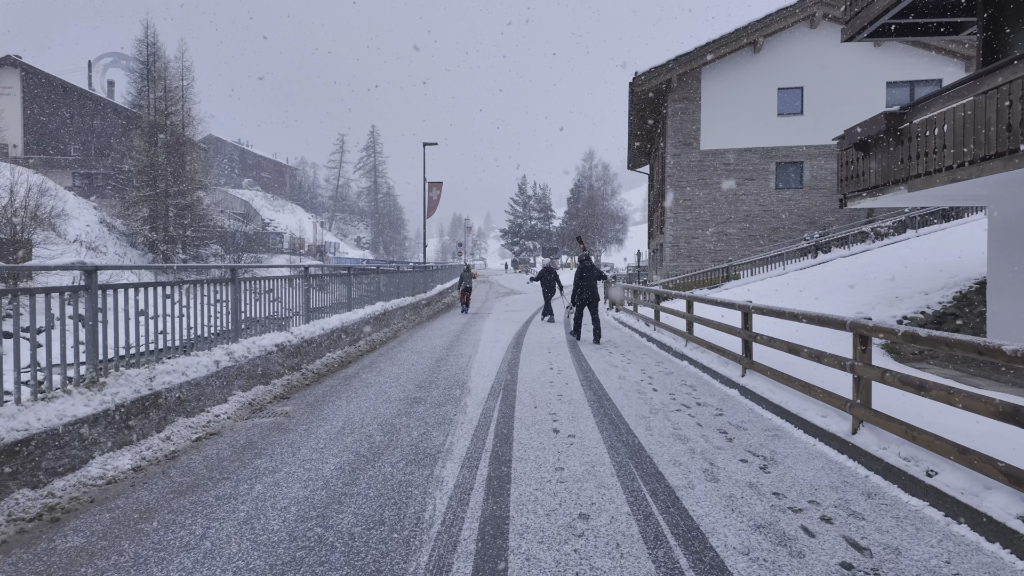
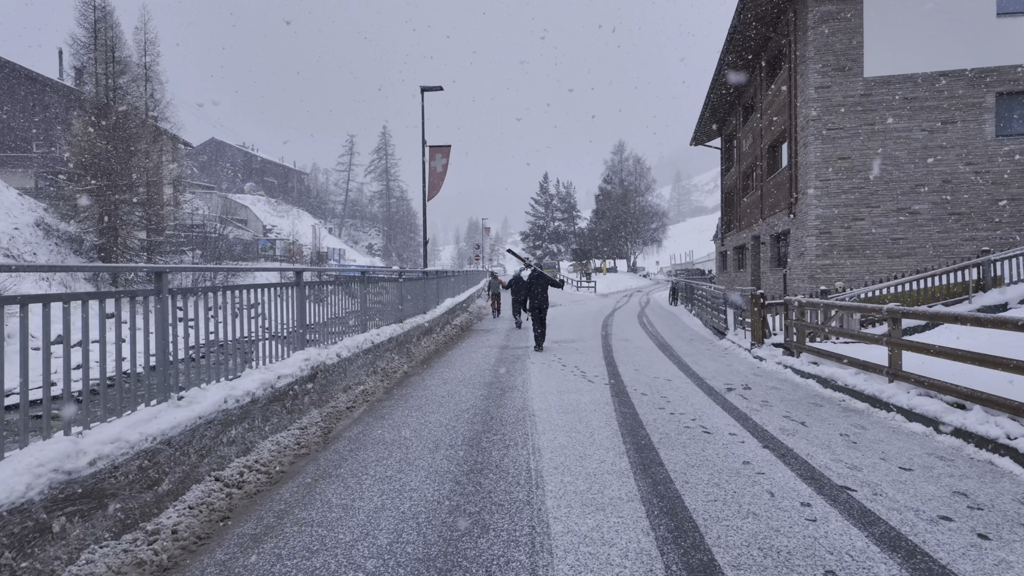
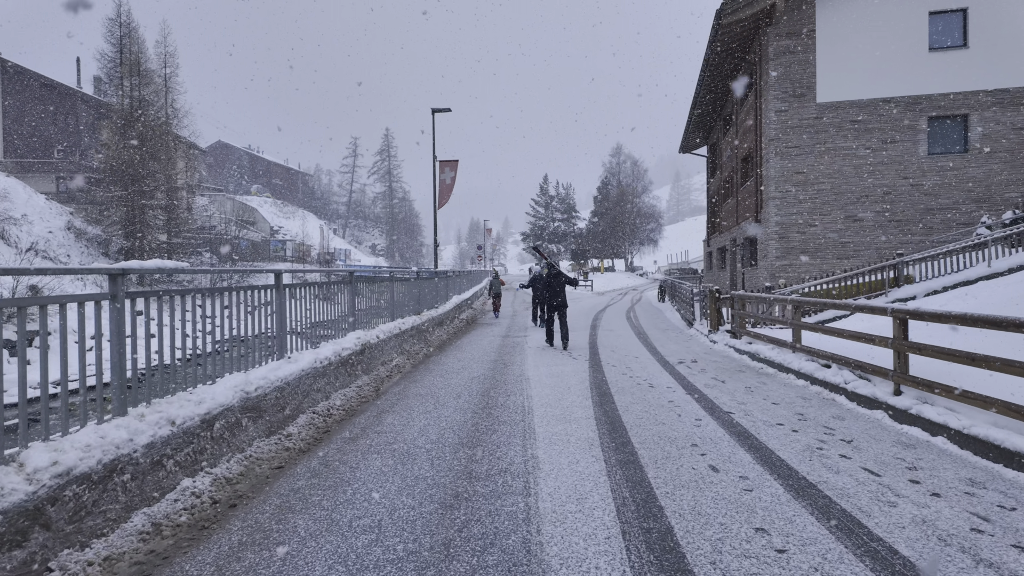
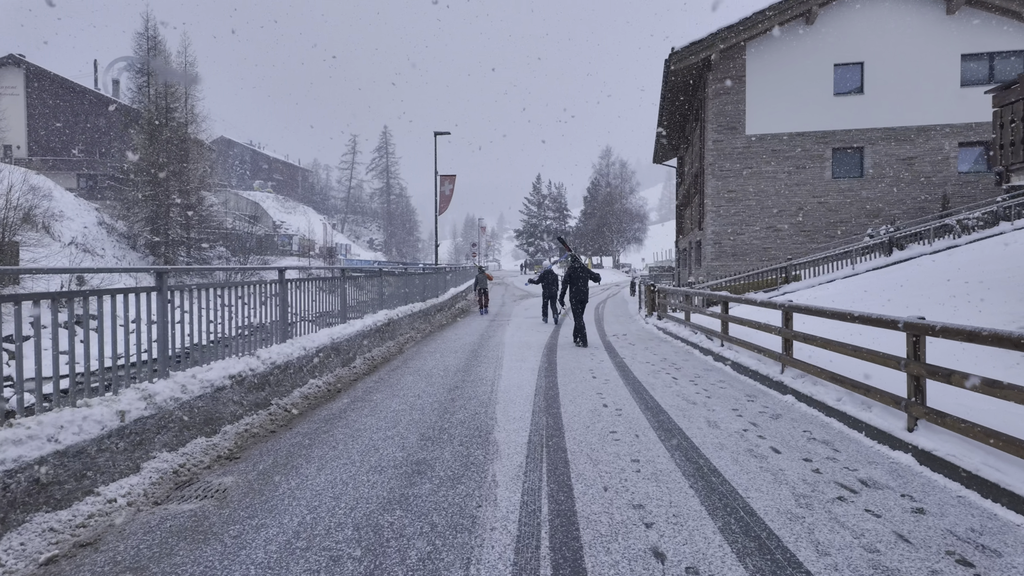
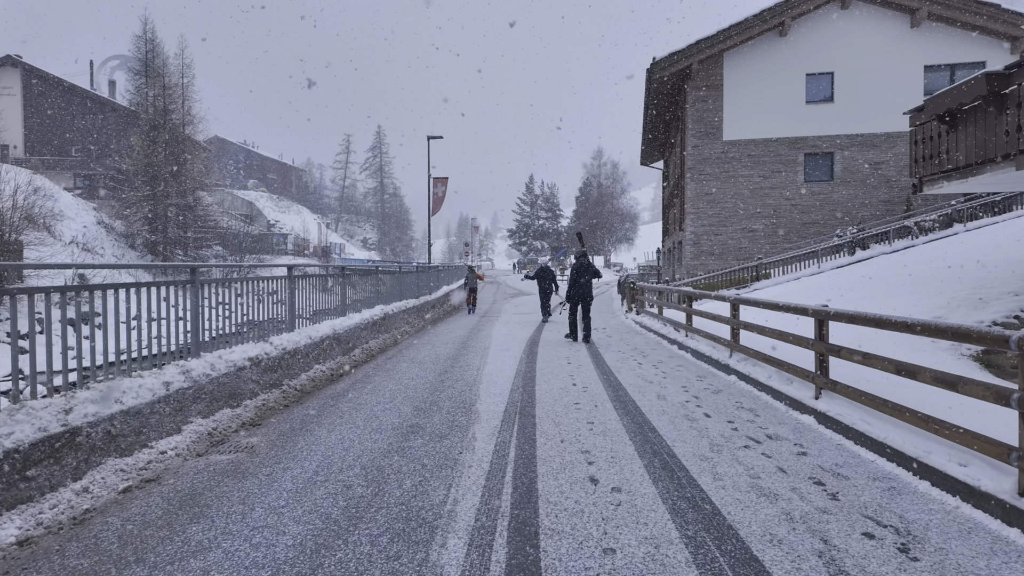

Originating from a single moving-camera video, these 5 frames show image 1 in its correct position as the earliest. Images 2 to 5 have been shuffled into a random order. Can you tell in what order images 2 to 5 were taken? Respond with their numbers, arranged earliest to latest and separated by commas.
5, 4, 3, 2
